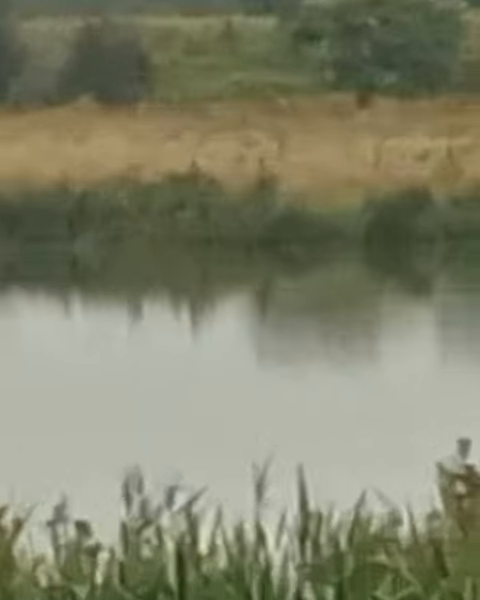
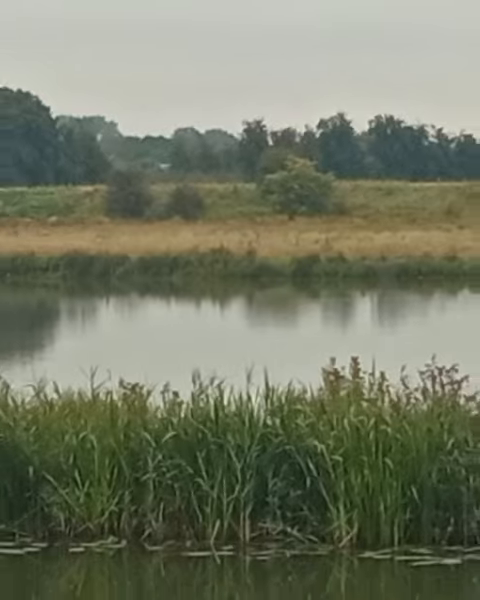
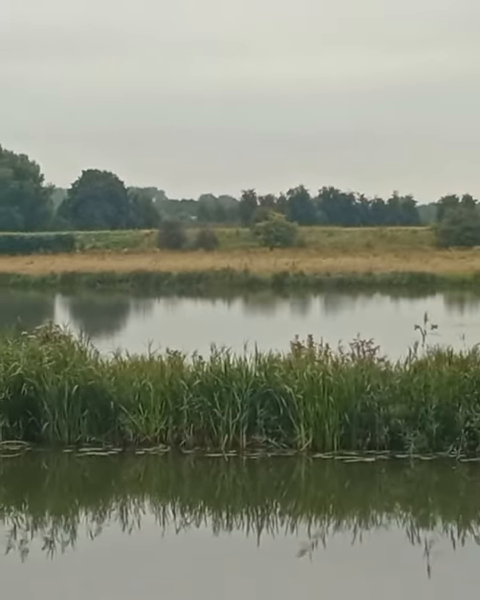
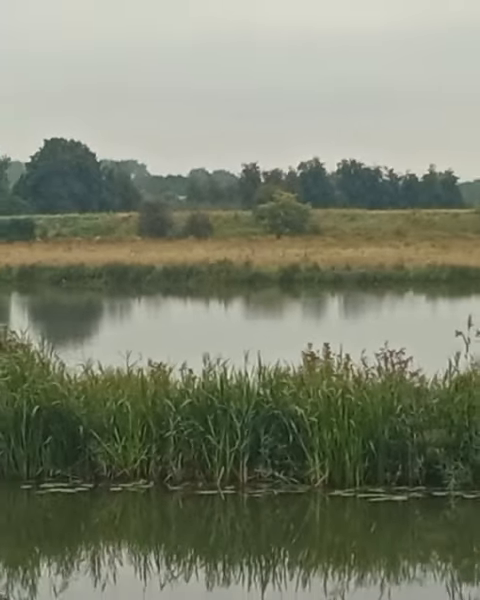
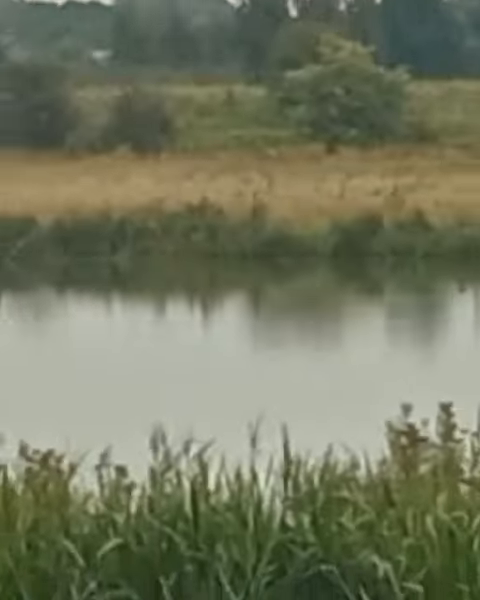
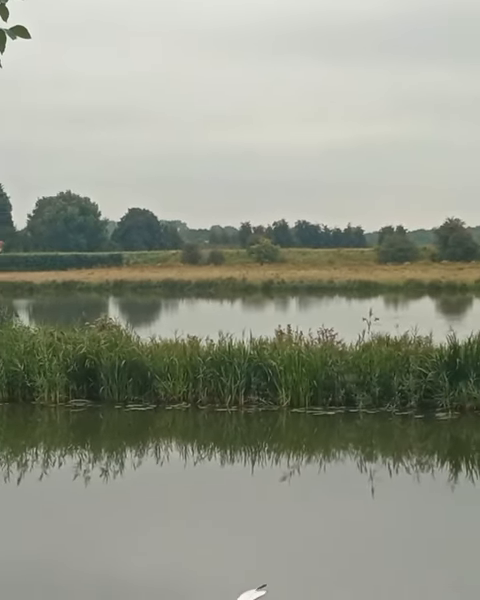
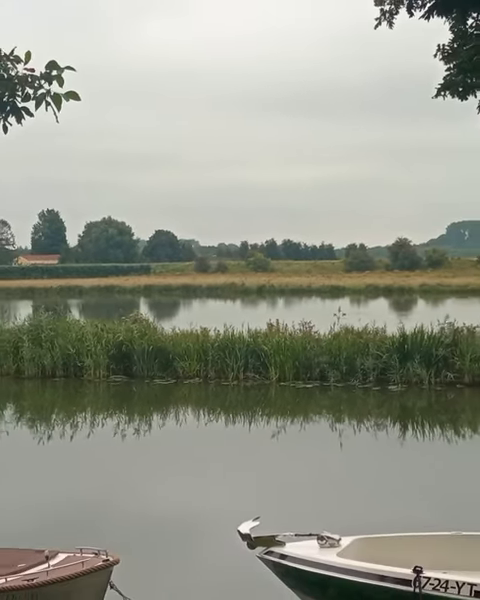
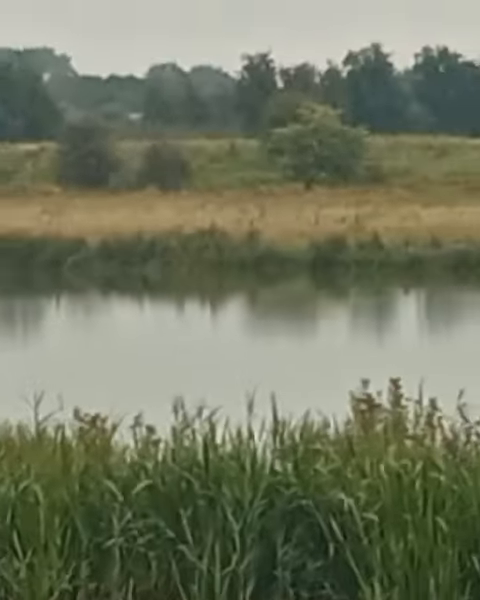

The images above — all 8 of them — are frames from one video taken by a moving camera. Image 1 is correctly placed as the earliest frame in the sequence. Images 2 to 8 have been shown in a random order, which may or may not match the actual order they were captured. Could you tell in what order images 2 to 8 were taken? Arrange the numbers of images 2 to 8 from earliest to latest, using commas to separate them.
5, 8, 2, 4, 3, 6, 7
